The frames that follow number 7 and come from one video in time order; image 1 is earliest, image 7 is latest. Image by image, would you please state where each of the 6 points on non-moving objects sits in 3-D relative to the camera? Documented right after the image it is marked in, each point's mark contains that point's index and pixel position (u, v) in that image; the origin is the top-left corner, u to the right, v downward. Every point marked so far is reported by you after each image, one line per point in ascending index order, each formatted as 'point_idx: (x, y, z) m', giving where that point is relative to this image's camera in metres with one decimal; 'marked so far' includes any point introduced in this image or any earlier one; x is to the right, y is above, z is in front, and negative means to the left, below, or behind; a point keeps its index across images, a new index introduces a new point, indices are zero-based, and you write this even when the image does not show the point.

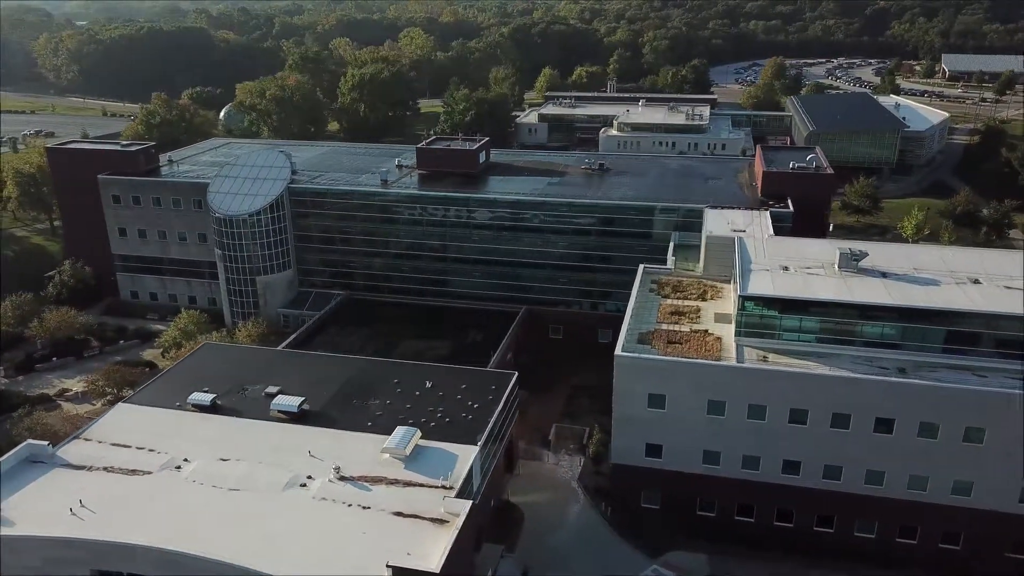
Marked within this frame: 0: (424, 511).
0: (-2.1, -5.3, +19.4) m
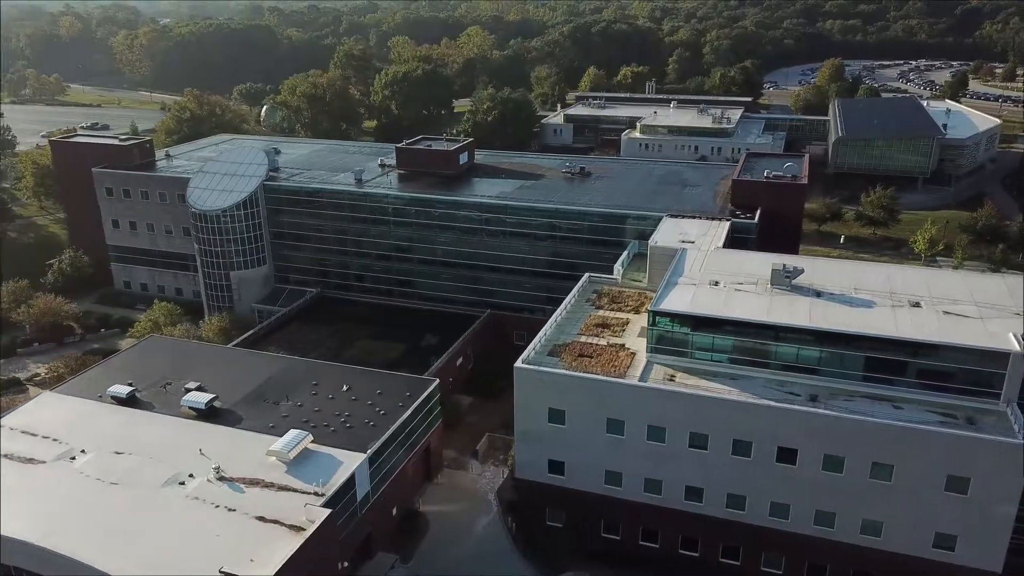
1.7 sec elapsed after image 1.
0: (-5.4, -5.4, +19.3) m
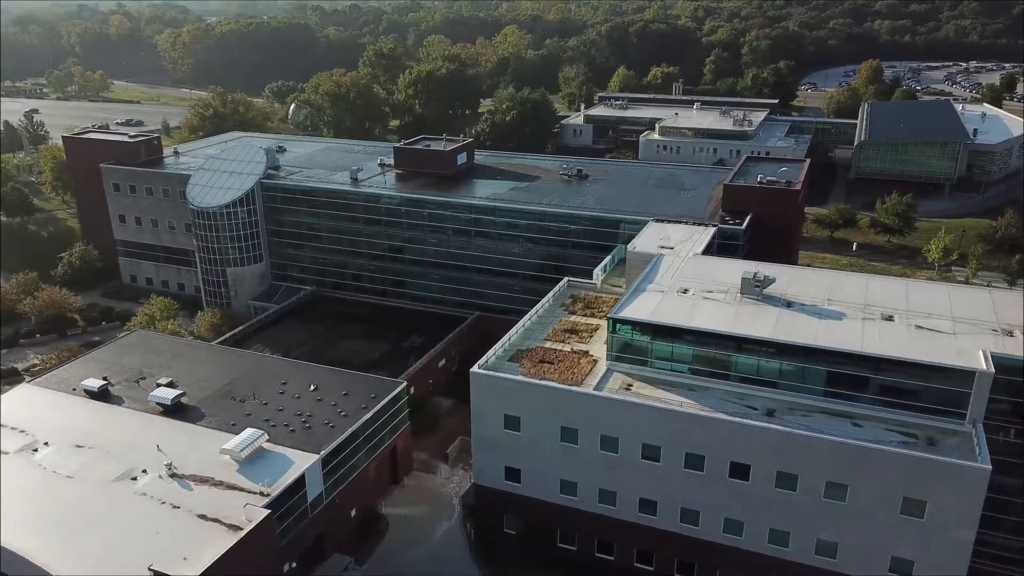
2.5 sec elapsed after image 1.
0: (-6.8, -5.4, +19.3) m
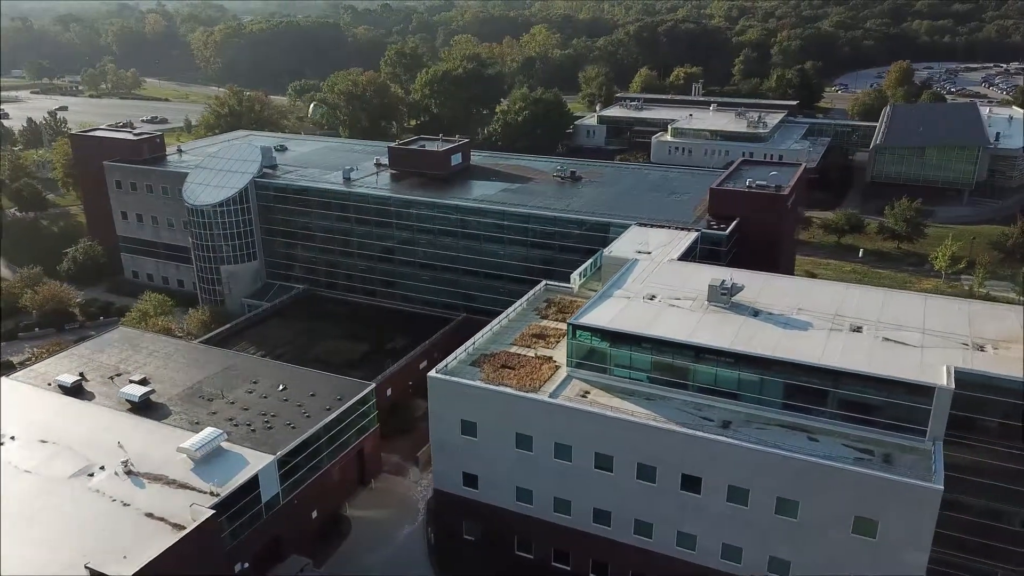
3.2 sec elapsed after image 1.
0: (-8.1, -5.4, +19.3) m
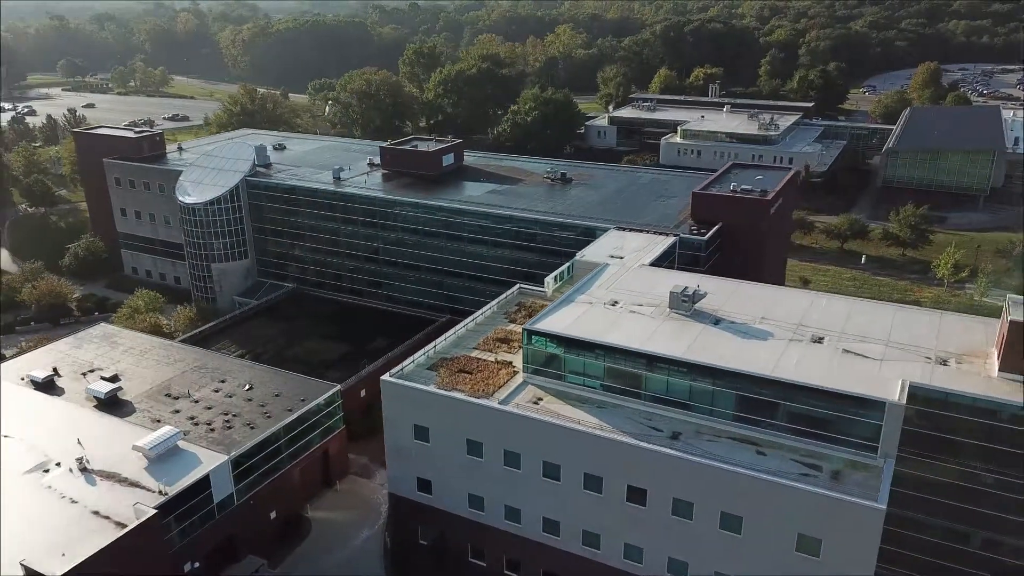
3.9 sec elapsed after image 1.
0: (-9.4, -5.4, +19.4) m
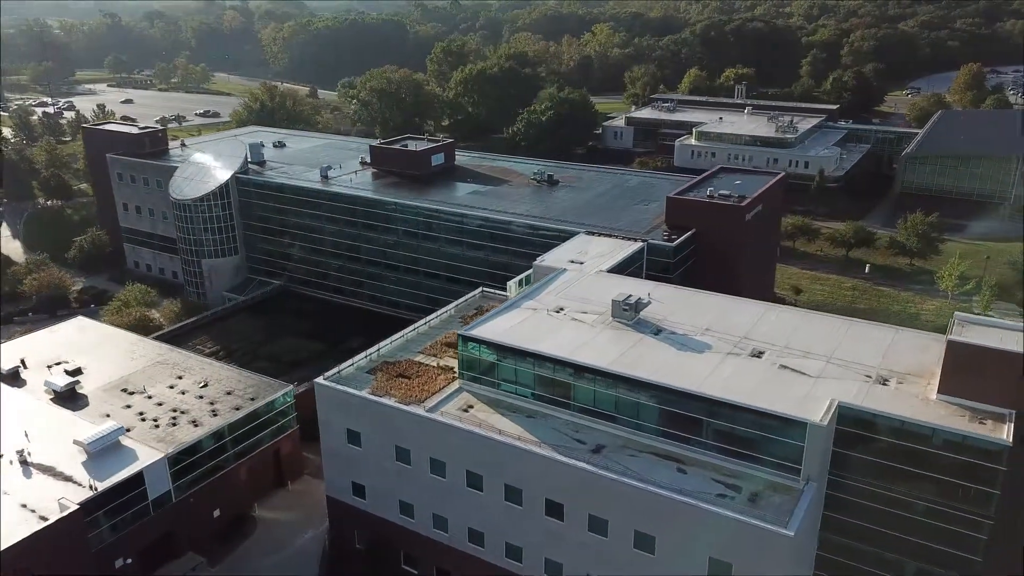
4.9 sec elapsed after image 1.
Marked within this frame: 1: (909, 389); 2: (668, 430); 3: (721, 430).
0: (-11.3, -5.3, +19.6) m
1: (+8.6, -2.2, +17.6) m
2: (+3.5, -3.2, +18.3) m
3: (+4.5, -3.1, +17.6) m
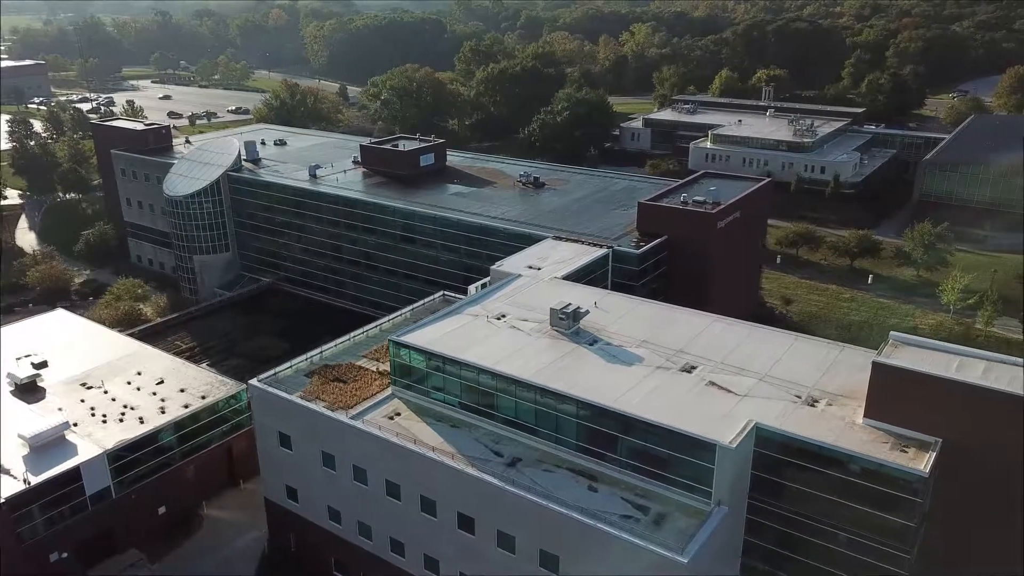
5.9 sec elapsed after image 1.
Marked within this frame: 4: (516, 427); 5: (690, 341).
0: (-13.2, -5.2, +19.9) m
1: (+6.7, -2.5, +16.6) m
2: (+1.6, -3.4, +17.7) m
3: (+2.6, -3.3, +16.9) m
4: (+0.1, -3.2, +18.8) m
5: (+4.4, -1.3, +19.9) m
